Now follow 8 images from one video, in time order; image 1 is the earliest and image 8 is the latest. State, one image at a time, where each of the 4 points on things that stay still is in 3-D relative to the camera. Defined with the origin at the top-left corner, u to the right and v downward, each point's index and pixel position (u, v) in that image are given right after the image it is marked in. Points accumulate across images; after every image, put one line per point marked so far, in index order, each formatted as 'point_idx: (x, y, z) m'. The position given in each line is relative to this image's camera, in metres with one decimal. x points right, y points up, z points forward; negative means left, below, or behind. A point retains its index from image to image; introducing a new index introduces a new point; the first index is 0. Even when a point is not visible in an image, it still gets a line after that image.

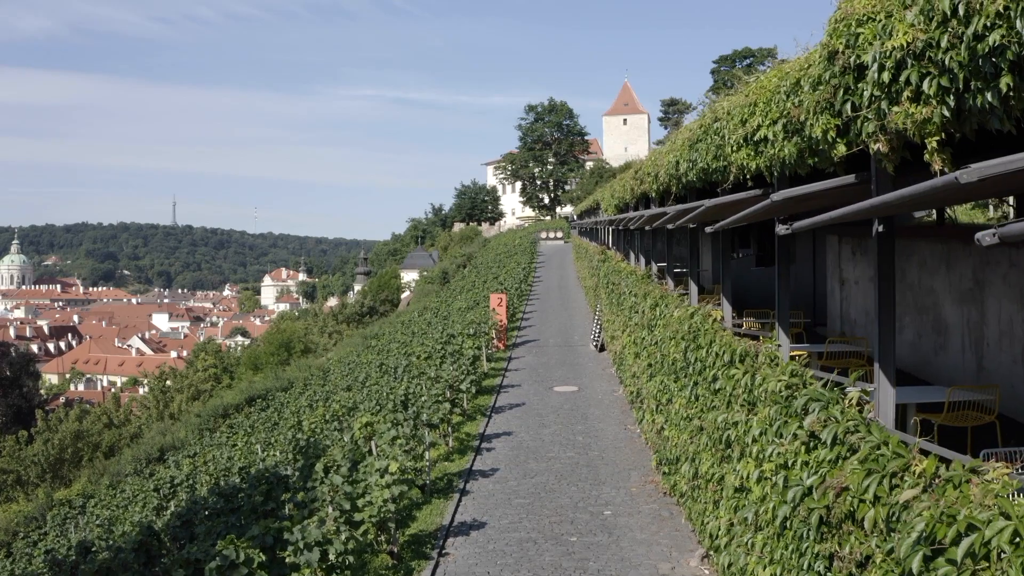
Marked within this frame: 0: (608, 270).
0: (+1.8, +0.3, +17.4) m
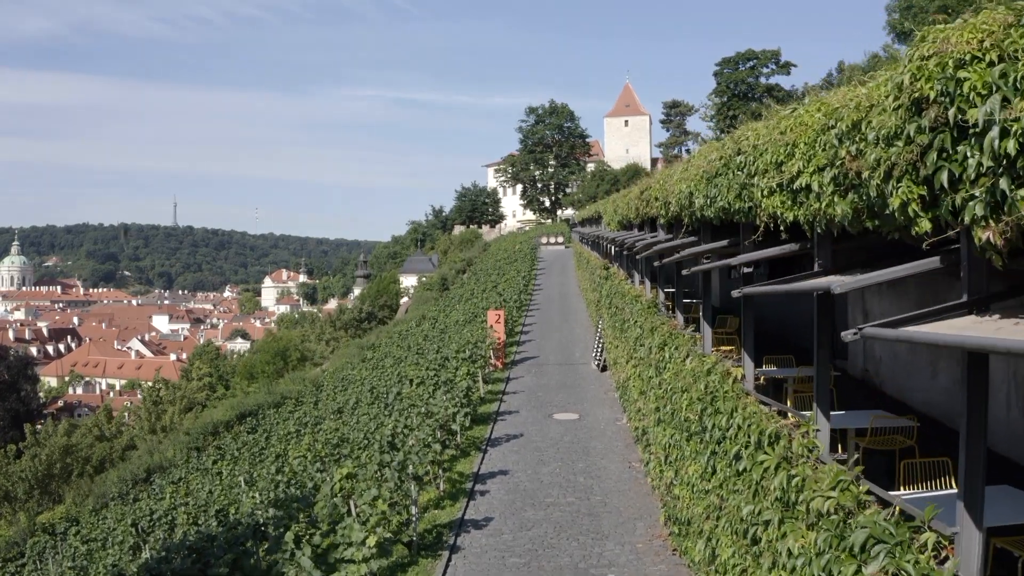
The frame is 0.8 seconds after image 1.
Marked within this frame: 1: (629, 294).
0: (+1.8, 0.0, +16.5) m
1: (+1.7, -0.1, +13.5) m
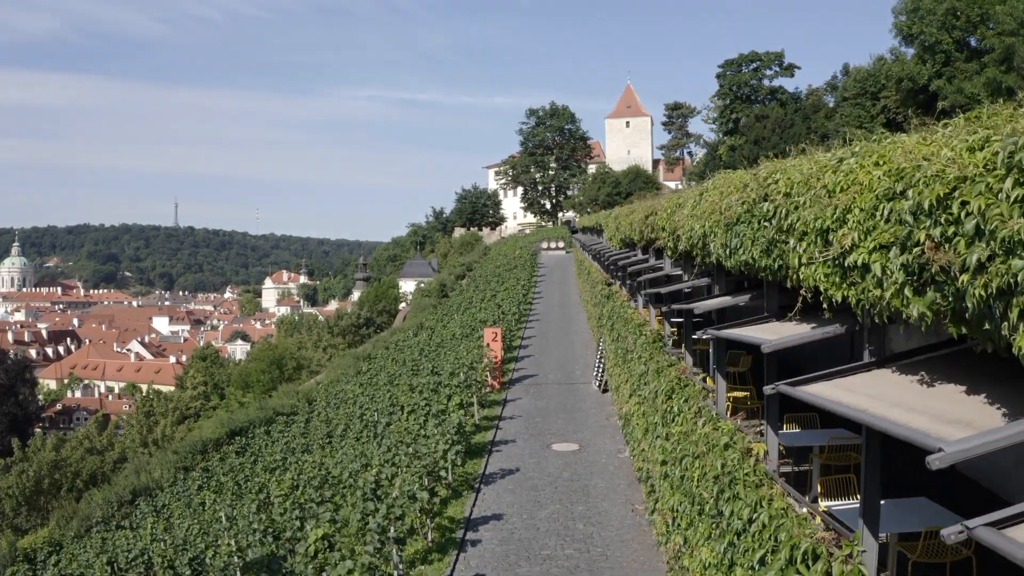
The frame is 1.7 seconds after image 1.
0: (+1.7, -0.4, +15.7) m
1: (+1.6, -0.5, +12.7) m
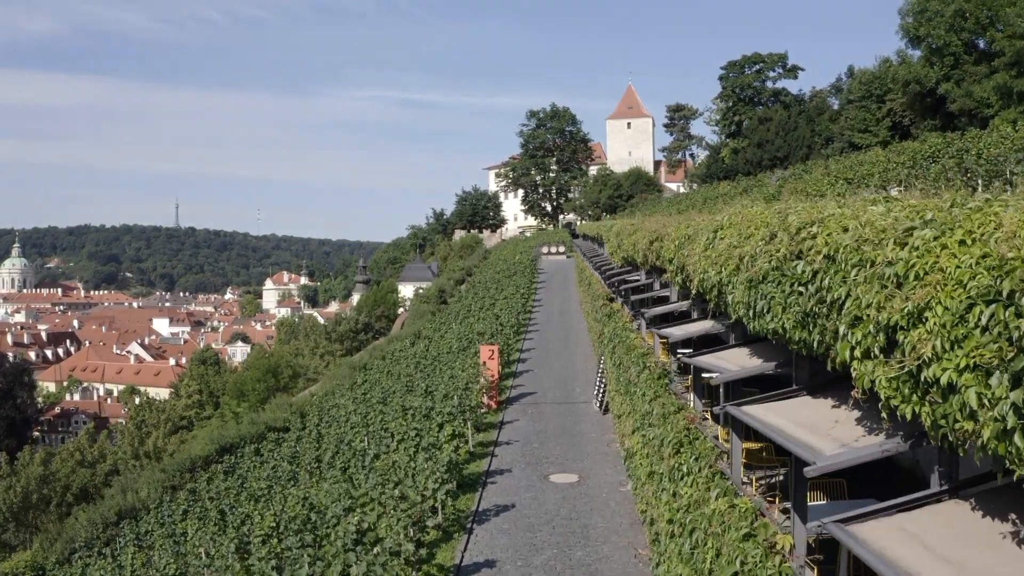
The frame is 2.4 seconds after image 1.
0: (+1.7, -0.7, +15.0) m
1: (+1.6, -0.8, +11.9) m
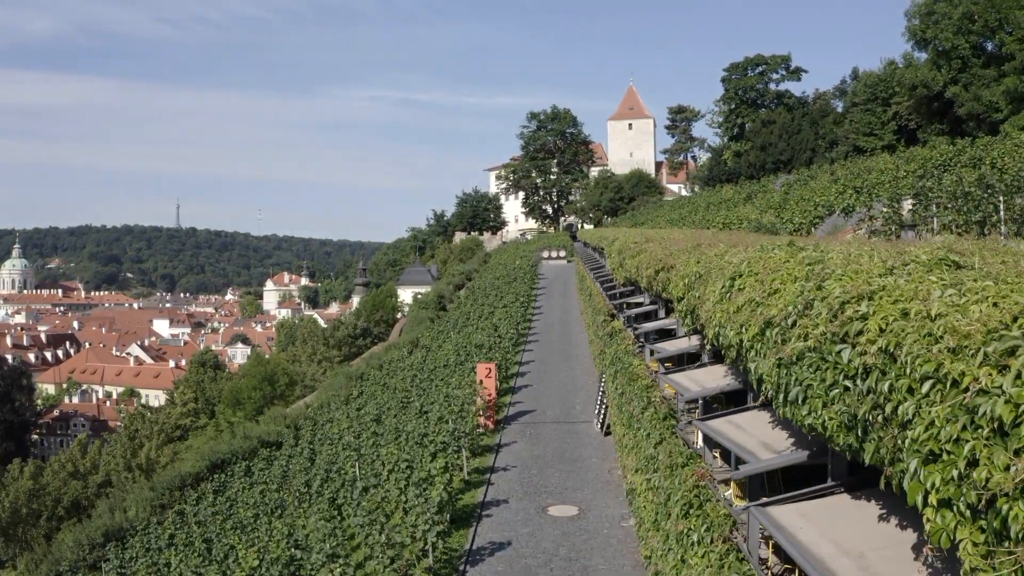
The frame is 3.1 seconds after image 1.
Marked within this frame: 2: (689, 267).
0: (+1.6, -1.0, +14.3) m
1: (+1.5, -1.1, +11.3) m
2: (+1.4, +0.2, +7.2) m
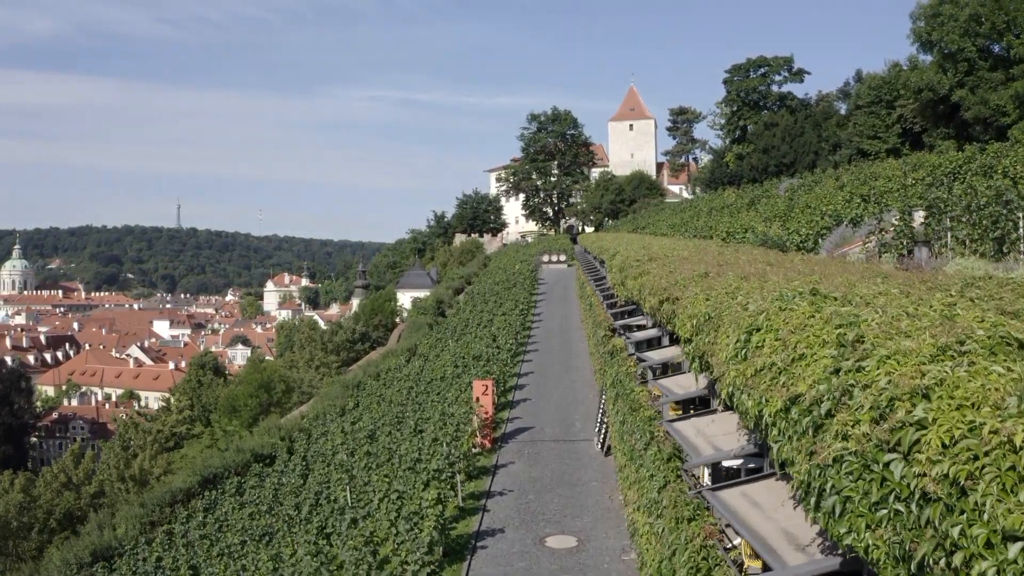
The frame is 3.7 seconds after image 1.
0: (+1.6, -1.3, +13.8) m
1: (+1.5, -1.4, +10.7) m
2: (+1.3, -0.1, +6.7) m
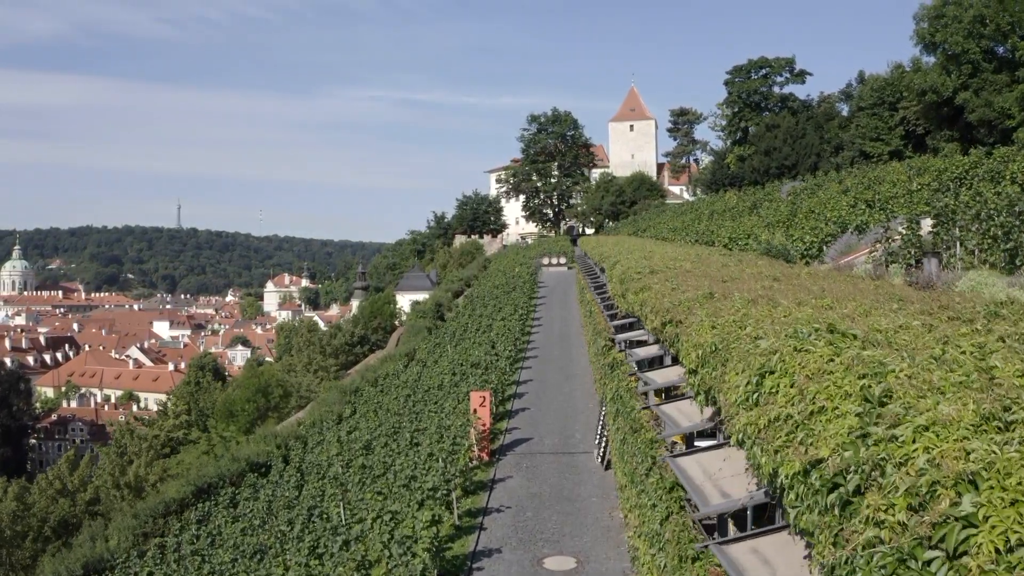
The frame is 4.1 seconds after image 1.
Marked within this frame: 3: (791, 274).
0: (+1.5, -1.5, +13.4) m
1: (+1.4, -1.6, +10.3) m
2: (+1.3, -0.3, +6.3) m
3: (+3.2, +0.2, +10.6) m
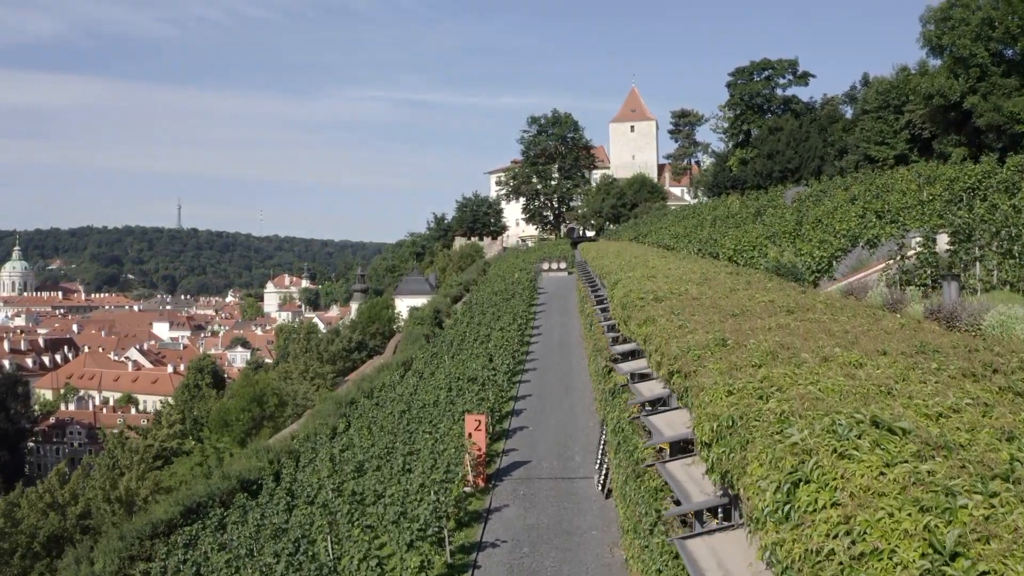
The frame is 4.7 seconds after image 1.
0: (+1.5, -1.8, +12.7) m
1: (+1.3, -1.9, +9.6) m
2: (+1.2, -0.6, +5.6) m
3: (+3.2, -0.2, +9.9) m
